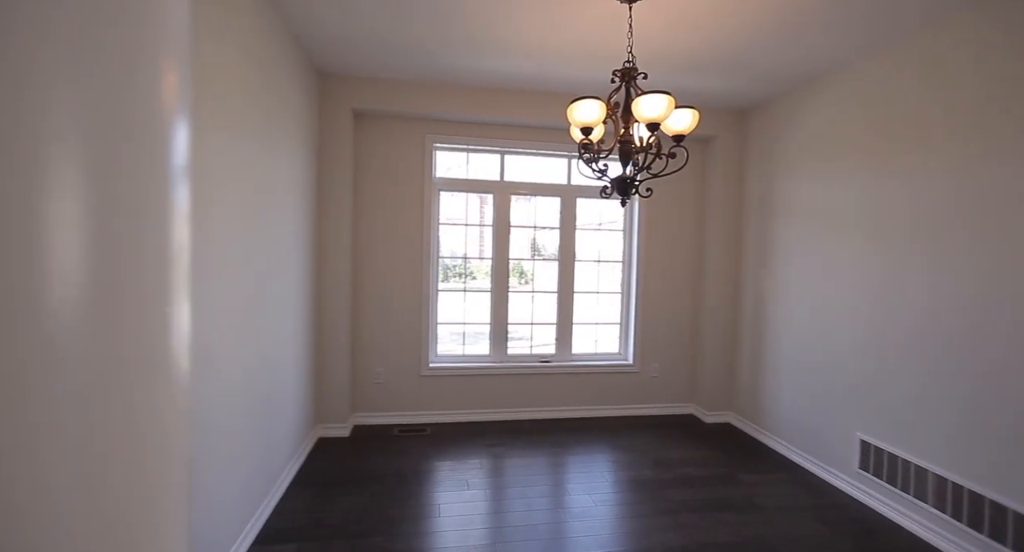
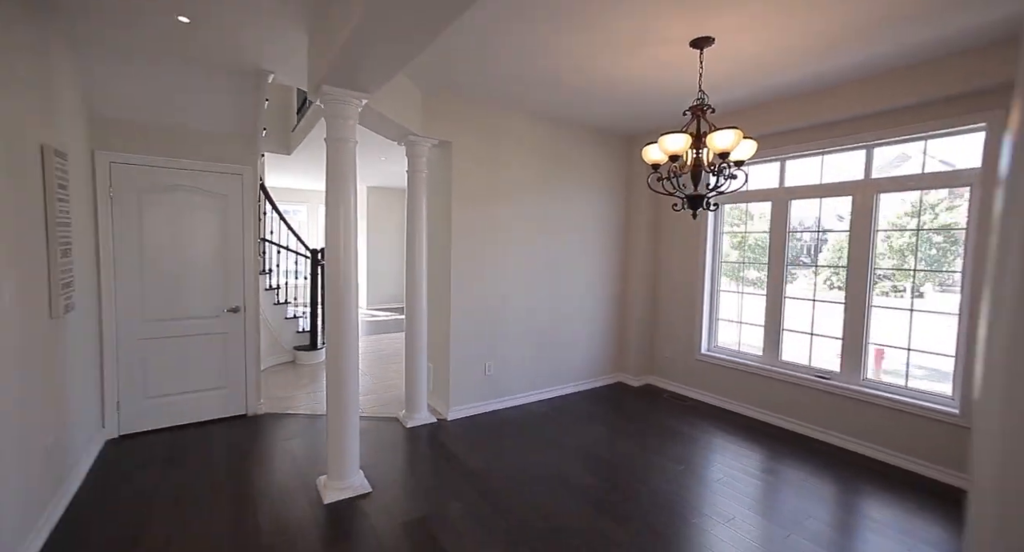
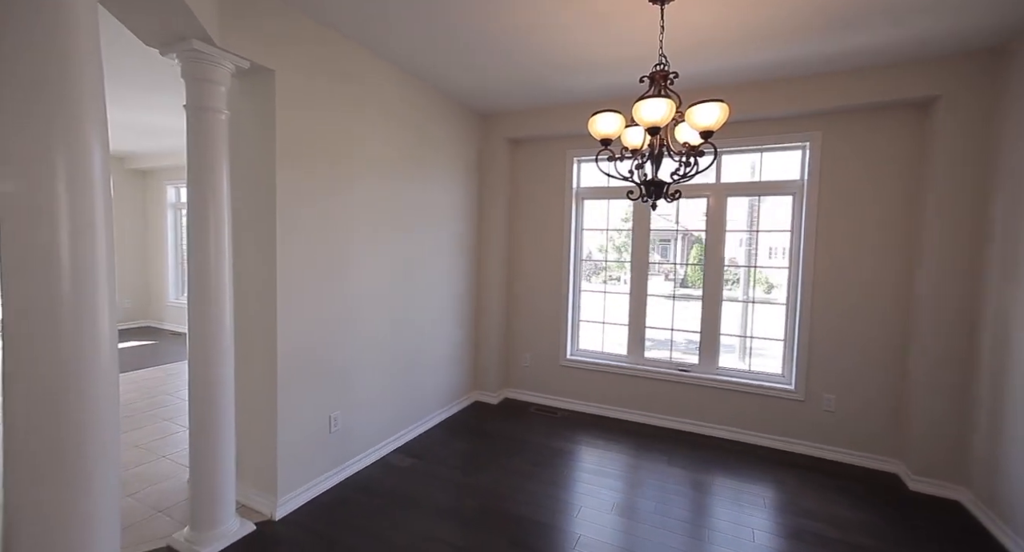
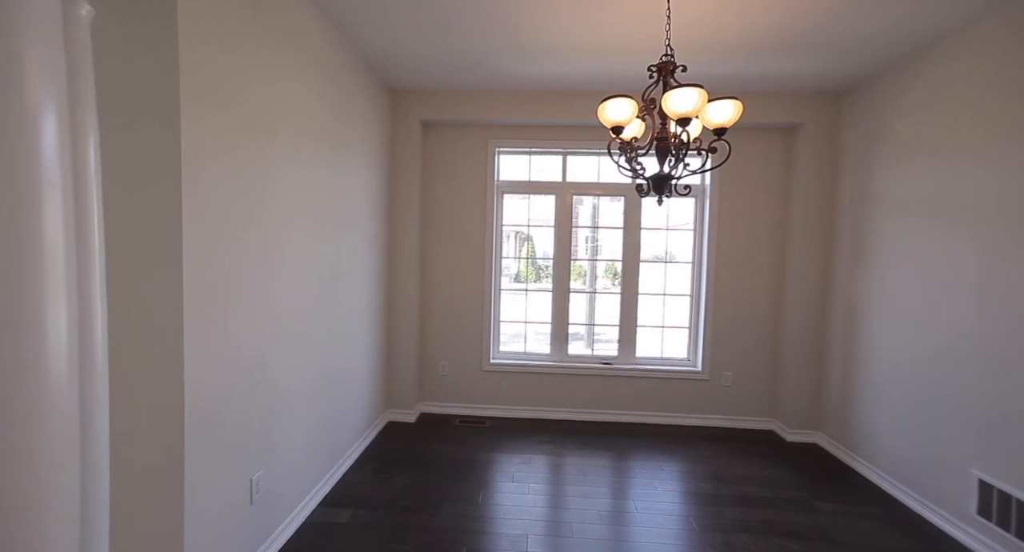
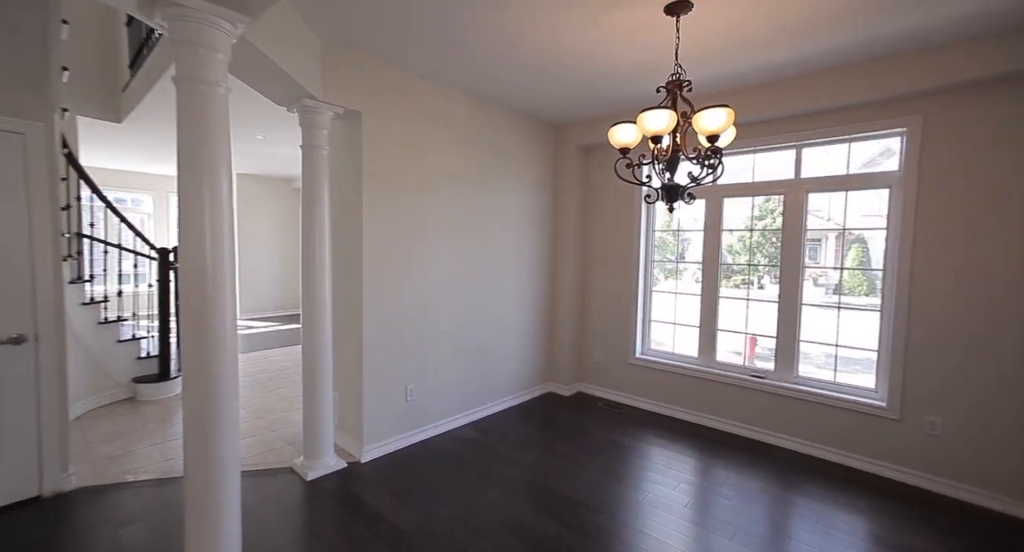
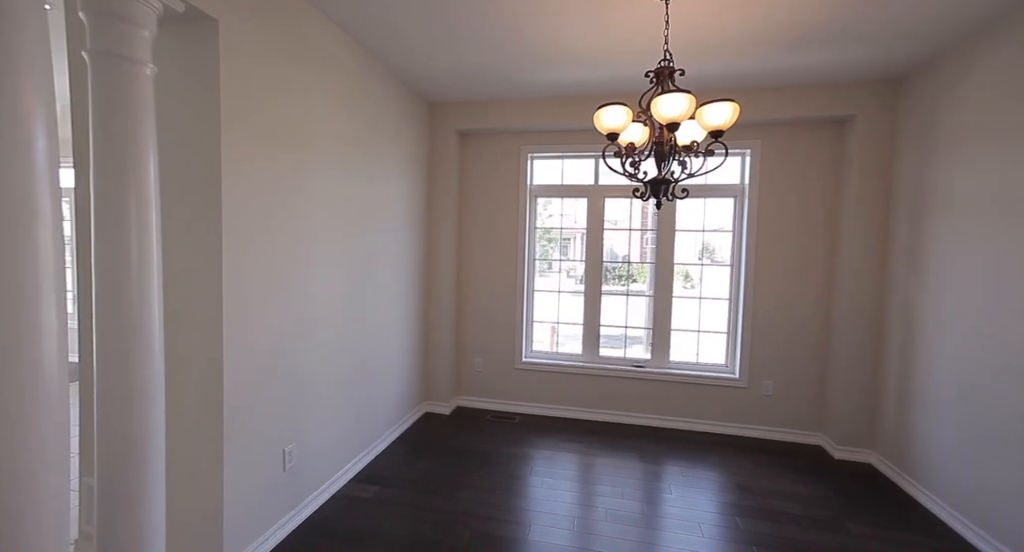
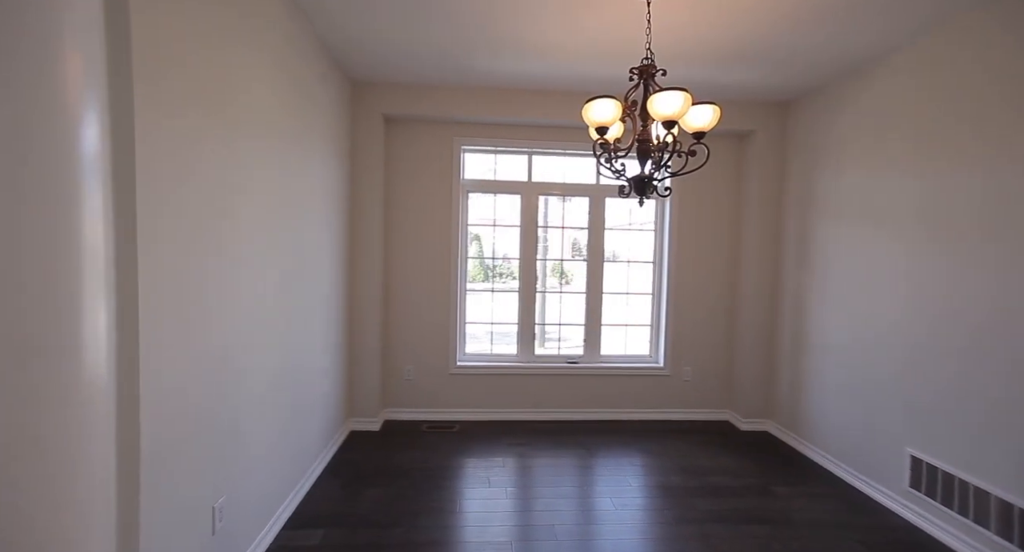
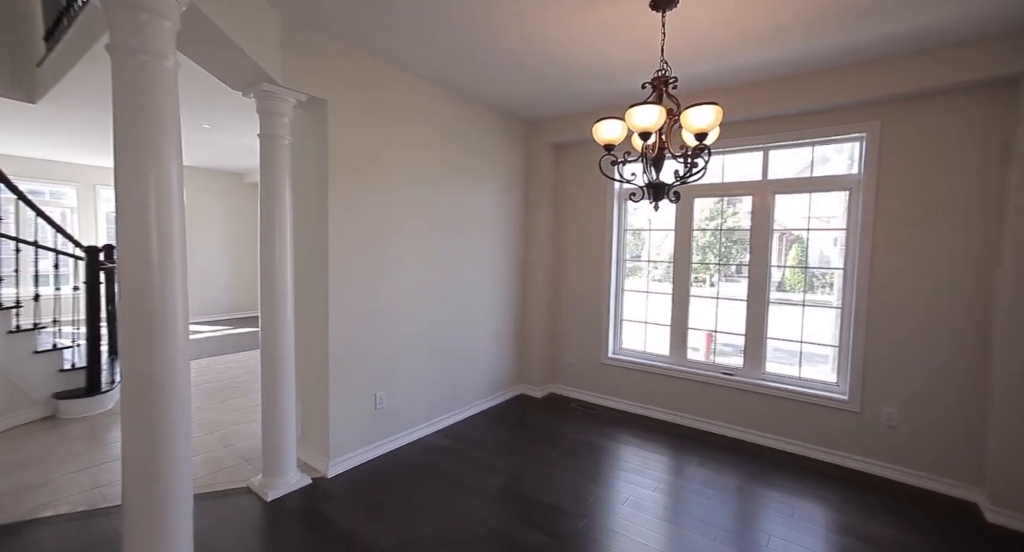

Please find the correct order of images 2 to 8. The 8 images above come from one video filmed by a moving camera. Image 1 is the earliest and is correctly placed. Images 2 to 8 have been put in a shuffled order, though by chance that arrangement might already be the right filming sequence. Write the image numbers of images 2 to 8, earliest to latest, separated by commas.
7, 4, 6, 3, 8, 5, 2
